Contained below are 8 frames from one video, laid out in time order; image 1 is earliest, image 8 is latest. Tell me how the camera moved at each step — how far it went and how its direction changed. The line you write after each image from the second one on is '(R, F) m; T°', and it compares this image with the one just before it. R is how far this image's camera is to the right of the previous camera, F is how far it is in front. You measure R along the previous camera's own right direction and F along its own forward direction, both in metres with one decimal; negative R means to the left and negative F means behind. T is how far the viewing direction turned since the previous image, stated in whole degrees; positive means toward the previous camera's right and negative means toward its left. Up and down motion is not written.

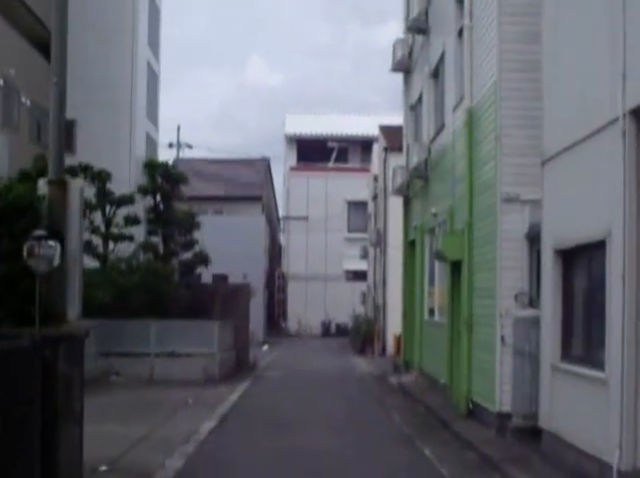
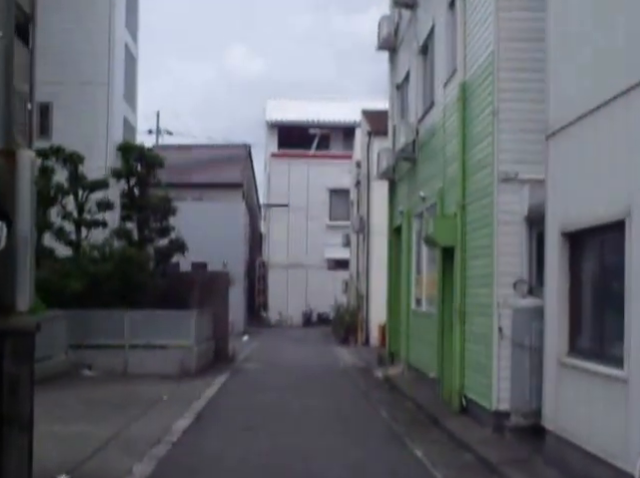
(0.0, +1.1) m; +1°
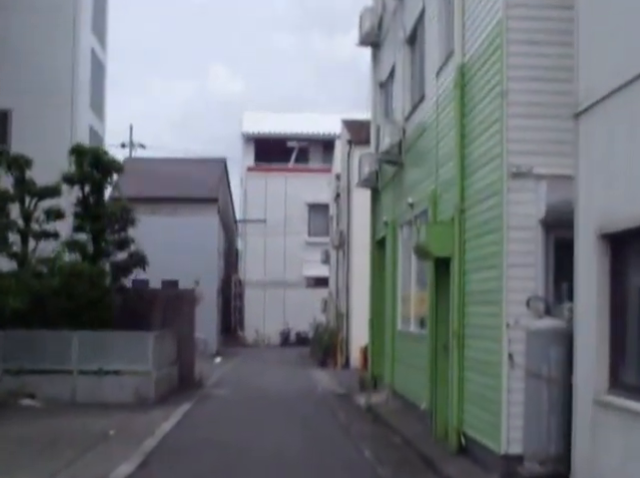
(+0.1, +2.4) m; +1°
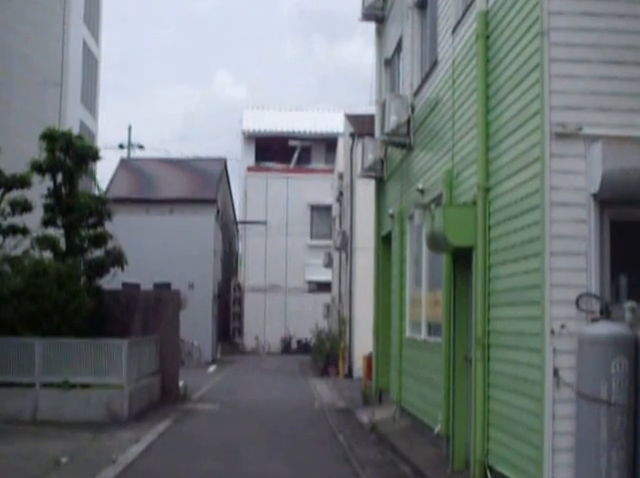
(+0.1, +2.5) m; 0°
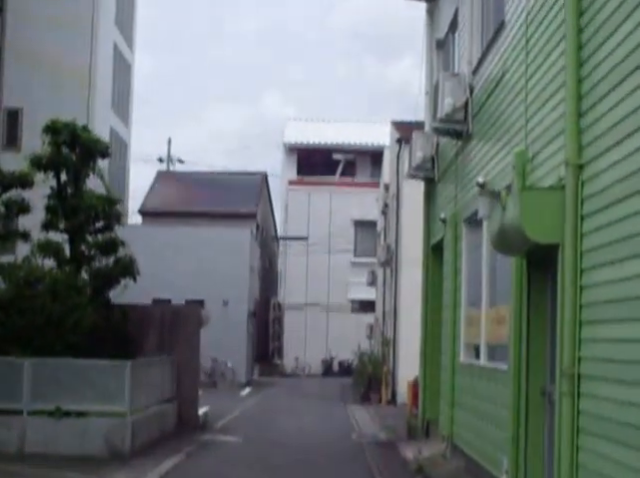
(+0.1, +2.7) m; -3°
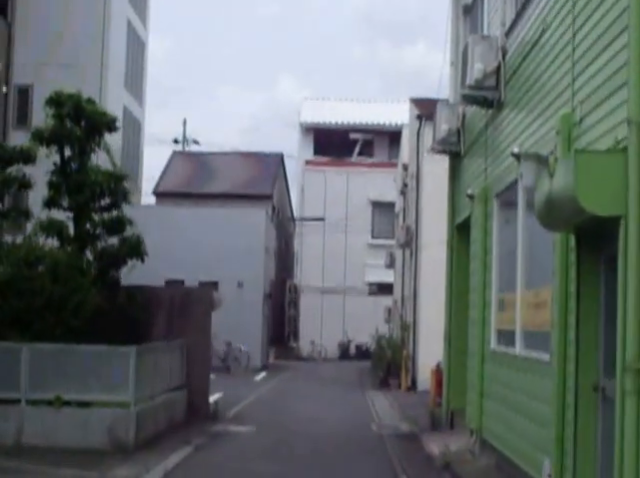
(0.0, +1.1) m; -1°
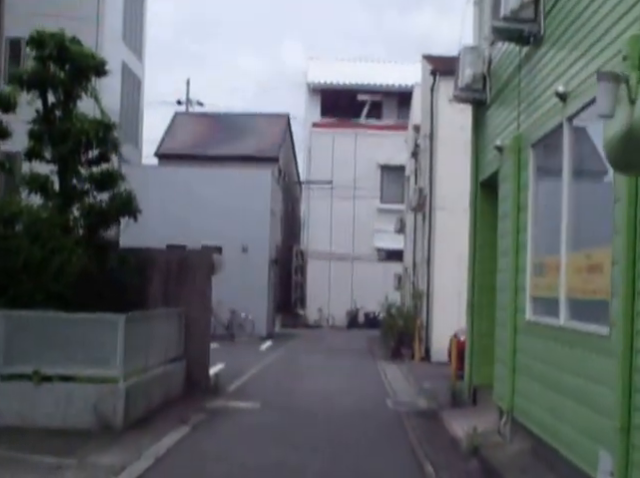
(-0.1, +1.6) m; 0°
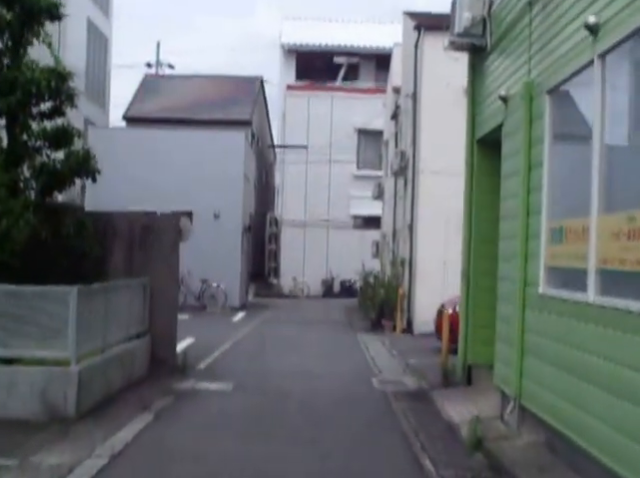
(-0.1, +1.6) m; +2°
